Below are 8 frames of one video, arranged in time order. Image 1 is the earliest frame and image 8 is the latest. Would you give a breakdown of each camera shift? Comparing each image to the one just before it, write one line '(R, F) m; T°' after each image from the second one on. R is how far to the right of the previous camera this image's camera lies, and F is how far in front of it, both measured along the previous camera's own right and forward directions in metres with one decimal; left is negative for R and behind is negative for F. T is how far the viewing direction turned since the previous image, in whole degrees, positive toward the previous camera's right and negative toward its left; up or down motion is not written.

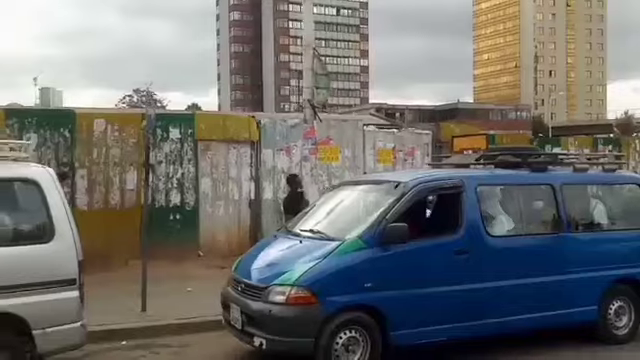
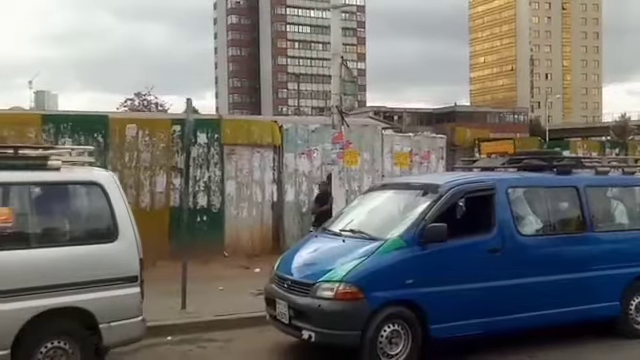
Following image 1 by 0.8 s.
(-0.5, -0.4) m; 0°
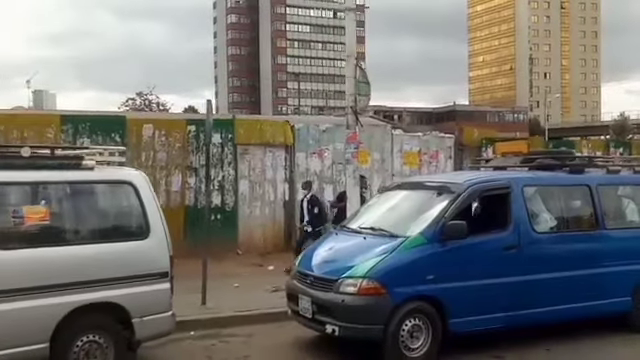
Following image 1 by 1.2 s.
(-0.2, -0.2) m; 0°
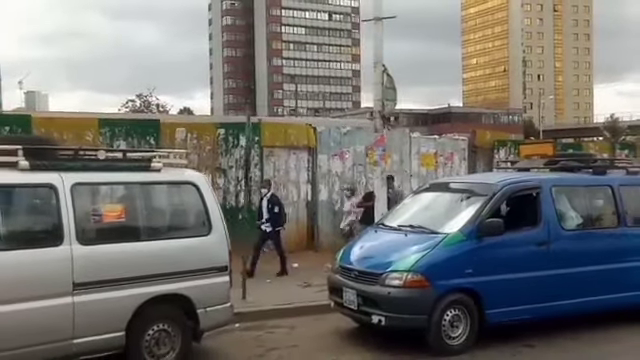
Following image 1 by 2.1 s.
(-0.6, -0.5) m; +1°
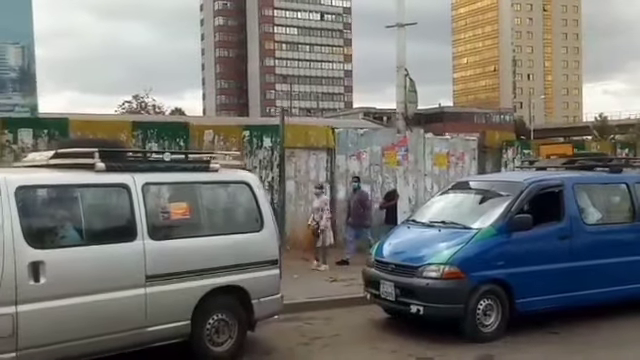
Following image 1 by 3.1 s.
(-0.6, -0.5) m; +1°
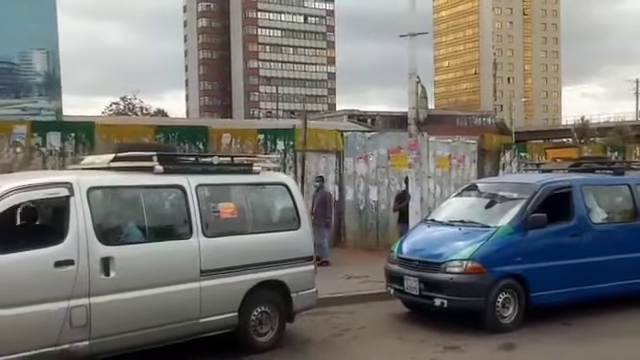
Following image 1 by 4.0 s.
(-0.6, -0.5) m; +2°
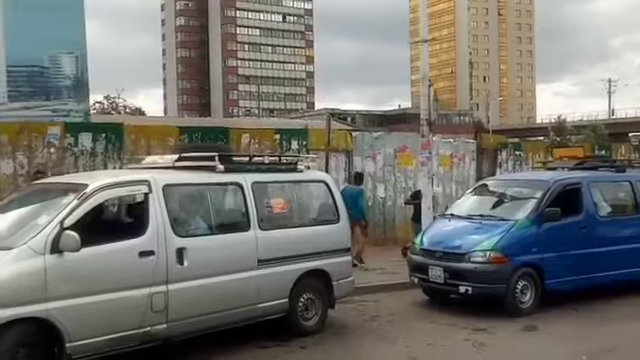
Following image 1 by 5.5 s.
(-0.8, -0.7) m; +2°
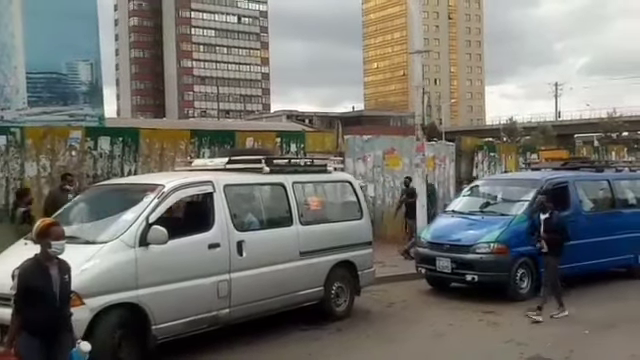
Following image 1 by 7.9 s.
(-1.0, -0.9) m; +4°
